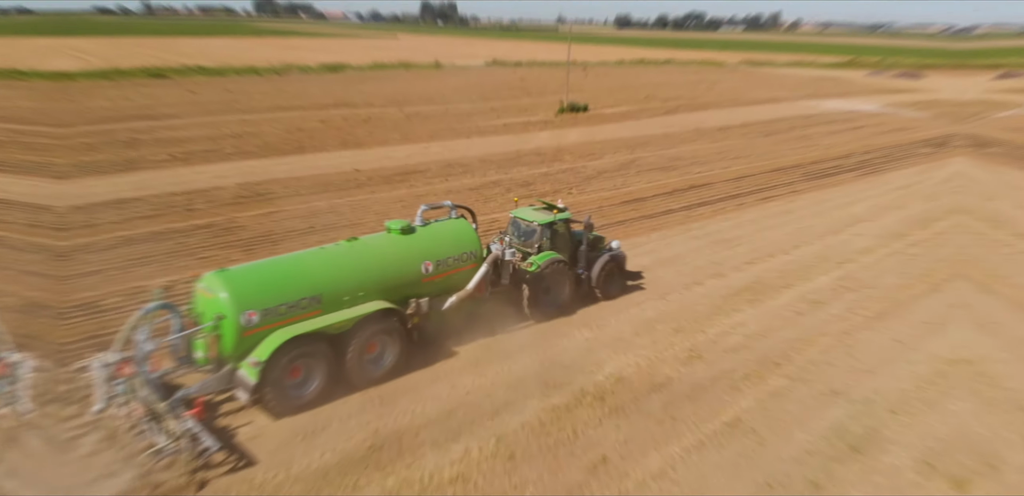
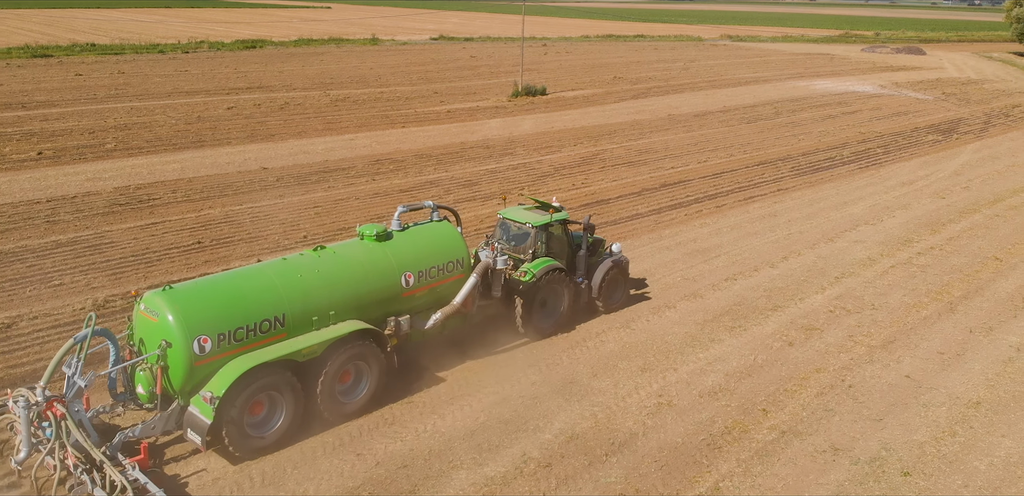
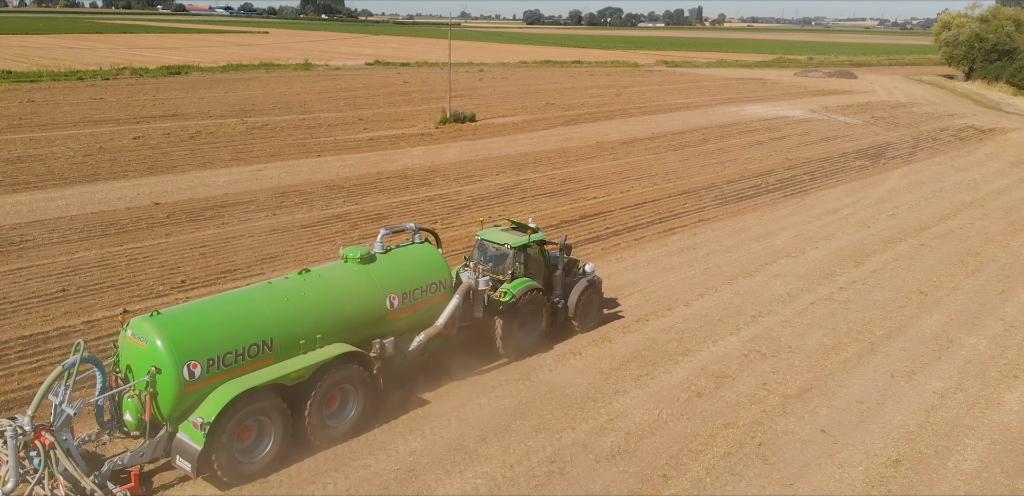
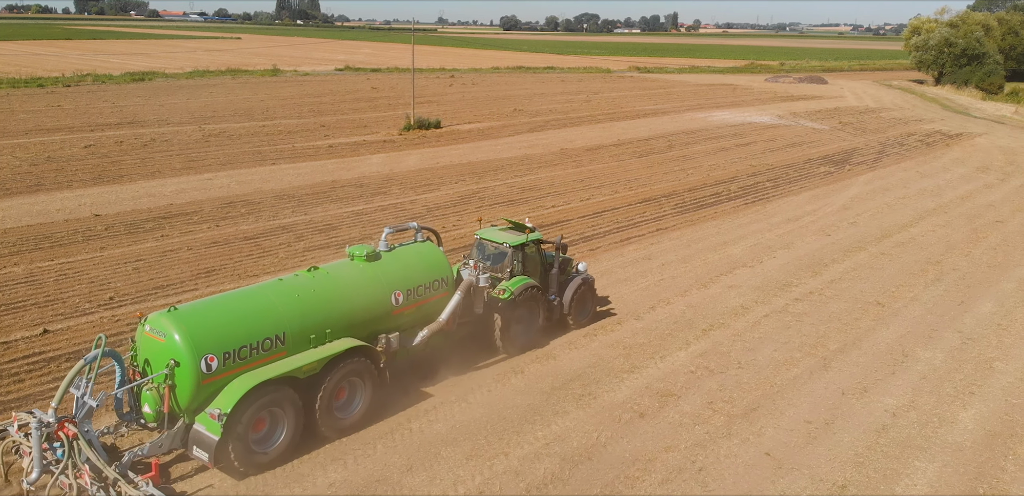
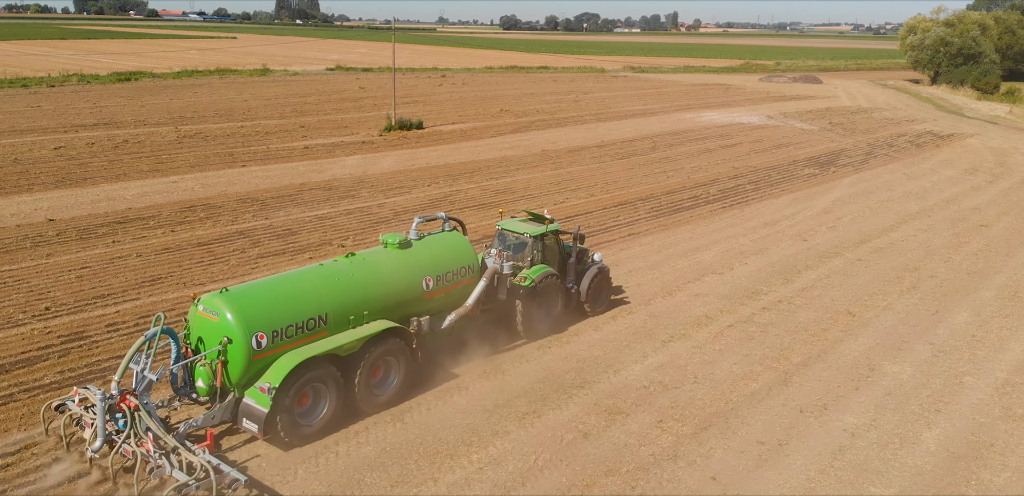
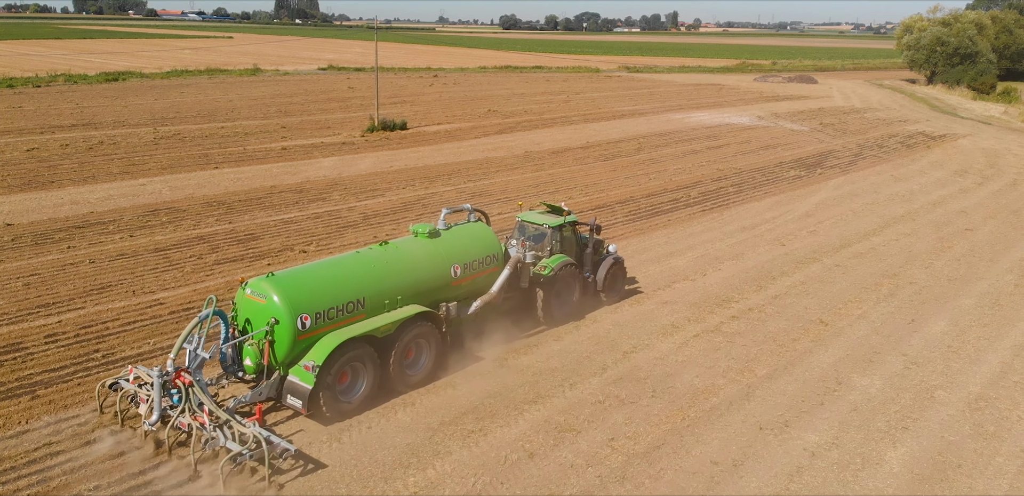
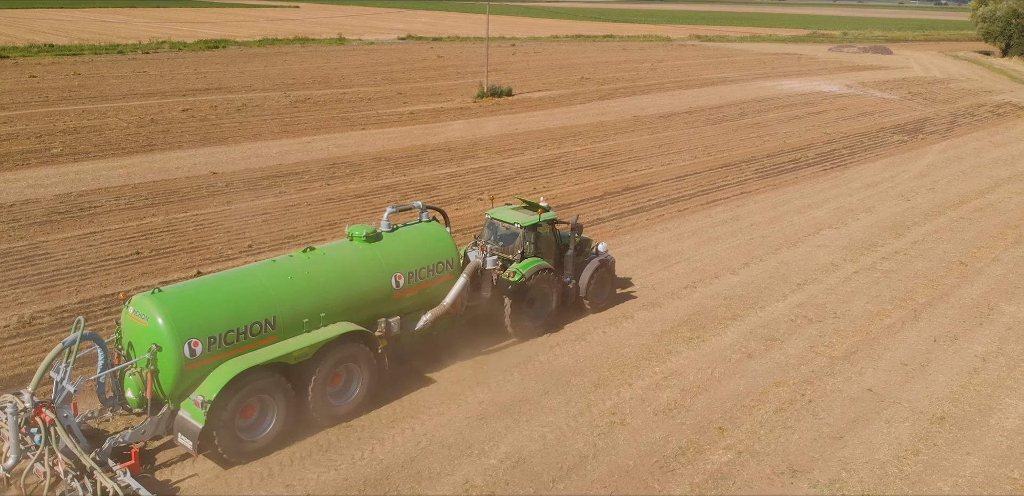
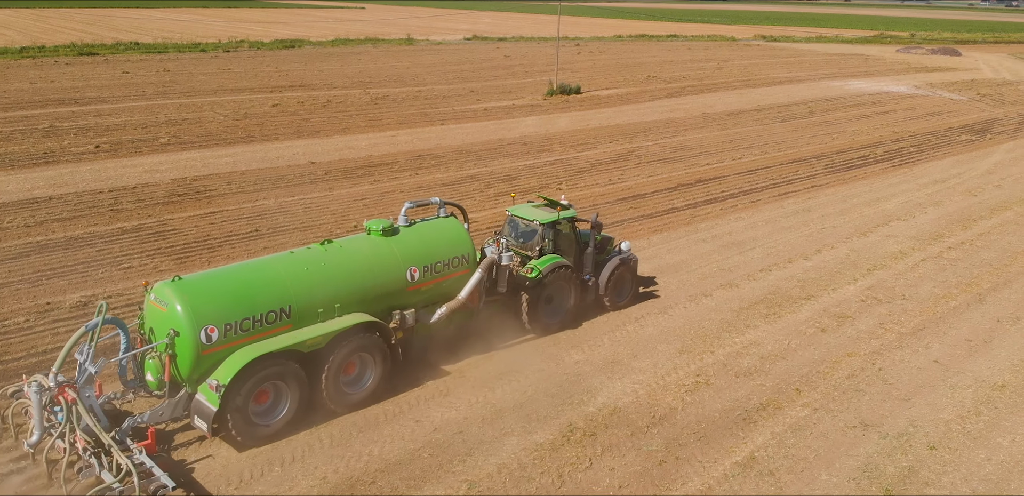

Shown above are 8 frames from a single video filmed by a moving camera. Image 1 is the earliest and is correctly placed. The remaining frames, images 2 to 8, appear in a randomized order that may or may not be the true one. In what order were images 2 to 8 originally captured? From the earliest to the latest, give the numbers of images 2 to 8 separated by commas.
8, 2, 7, 3, 4, 5, 6
